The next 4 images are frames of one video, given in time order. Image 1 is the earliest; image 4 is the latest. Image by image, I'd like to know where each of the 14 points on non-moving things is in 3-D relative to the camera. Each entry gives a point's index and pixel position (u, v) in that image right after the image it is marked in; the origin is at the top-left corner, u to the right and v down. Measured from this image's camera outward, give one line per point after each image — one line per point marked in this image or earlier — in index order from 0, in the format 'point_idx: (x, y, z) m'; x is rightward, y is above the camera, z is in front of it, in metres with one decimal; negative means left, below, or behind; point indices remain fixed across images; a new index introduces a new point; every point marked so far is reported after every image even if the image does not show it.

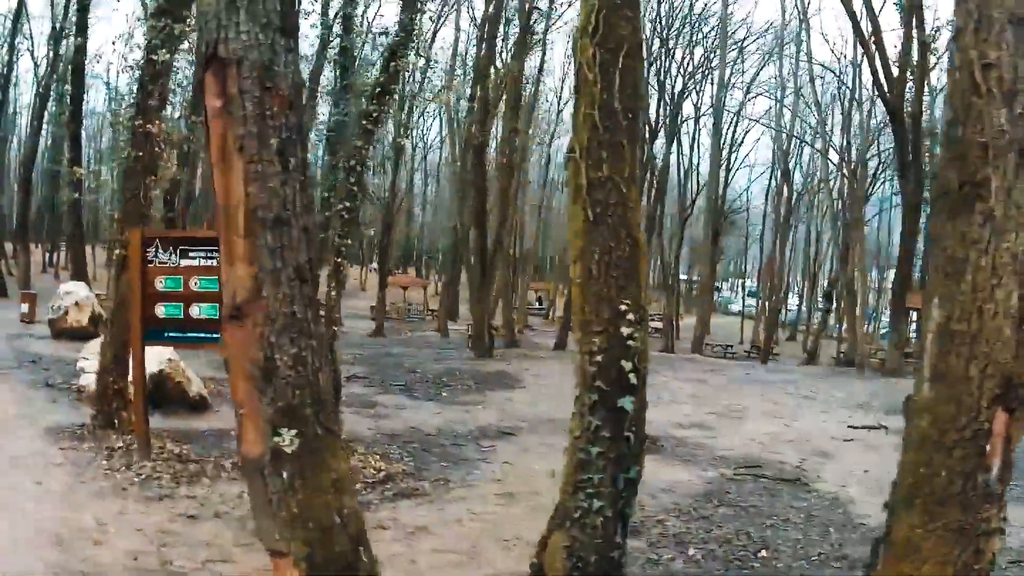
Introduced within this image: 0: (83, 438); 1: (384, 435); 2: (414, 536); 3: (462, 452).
0: (-4.0, -1.4, +8.2) m
1: (-1.3, -1.5, +9.4) m
2: (-0.7, -1.7, +6.1) m
3: (-0.5, -1.6, +8.9) m
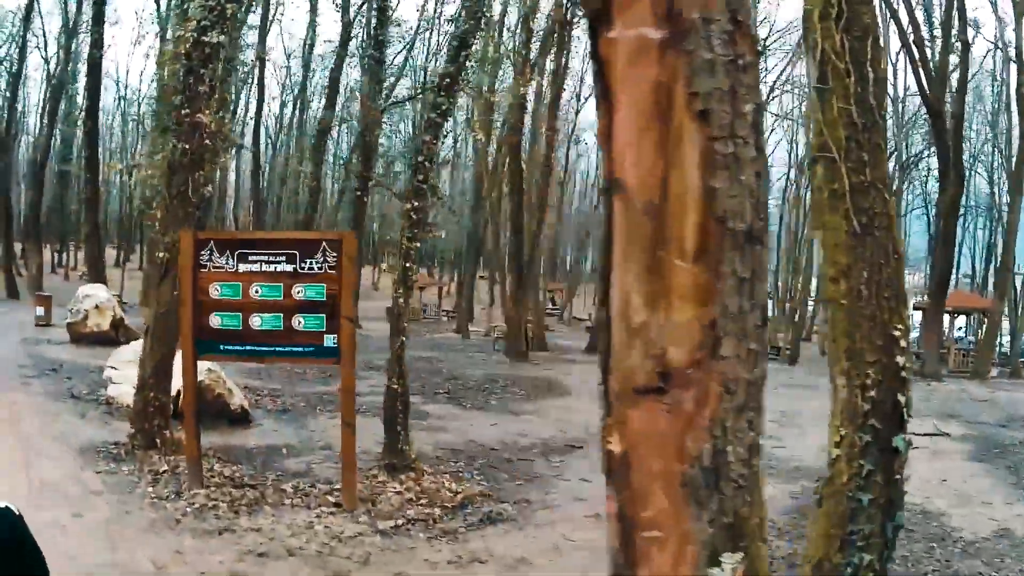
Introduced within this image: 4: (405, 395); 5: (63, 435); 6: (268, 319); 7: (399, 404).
0: (-3.3, -1.4, +7.6) m
1: (-0.6, -1.6, +8.7) m
2: (0.0, -1.7, +5.5) m
3: (+0.2, -1.7, +8.3) m
4: (-0.9, -0.8, +7.2) m
5: (-4.2, -1.4, +8.4) m
6: (-1.8, -0.2, +6.6) m
7: (-0.9, -0.9, +7.1) m
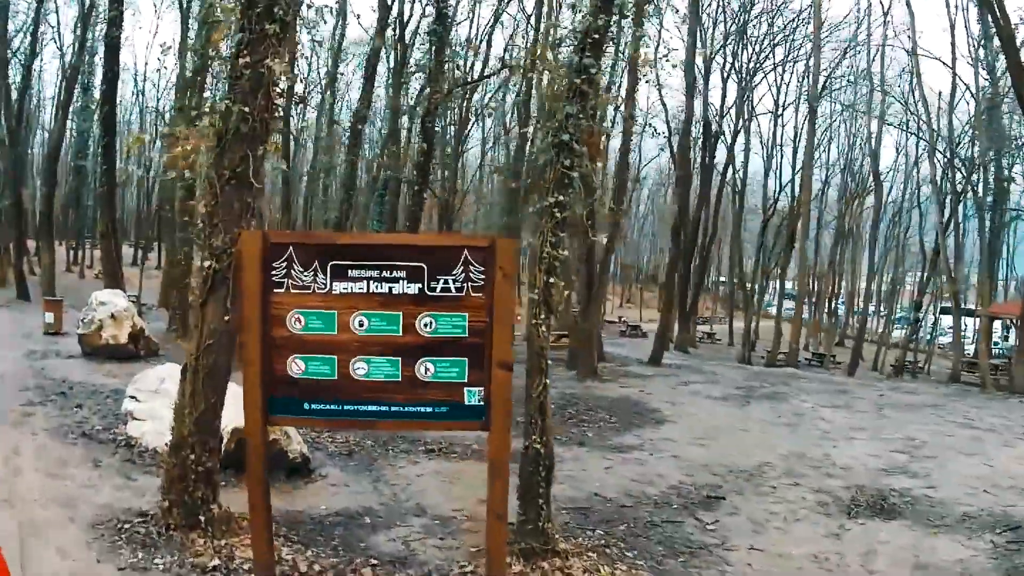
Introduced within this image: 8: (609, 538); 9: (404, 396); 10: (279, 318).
0: (-2.2, -1.6, +5.5) m
1: (+0.5, -1.7, +6.6) m
2: (+1.1, -1.9, +3.4) m
3: (+1.3, -1.8, +6.2) m
4: (+0.2, -1.0, +5.1) m
5: (-3.1, -1.5, +6.3) m
6: (-0.7, -0.3, +4.6) m
7: (+0.2, -1.1, +5.0) m
8: (+0.7, -1.8, +6.2) m
9: (-0.5, -0.5, +4.6) m
10: (-1.1, -0.1, +4.4) m
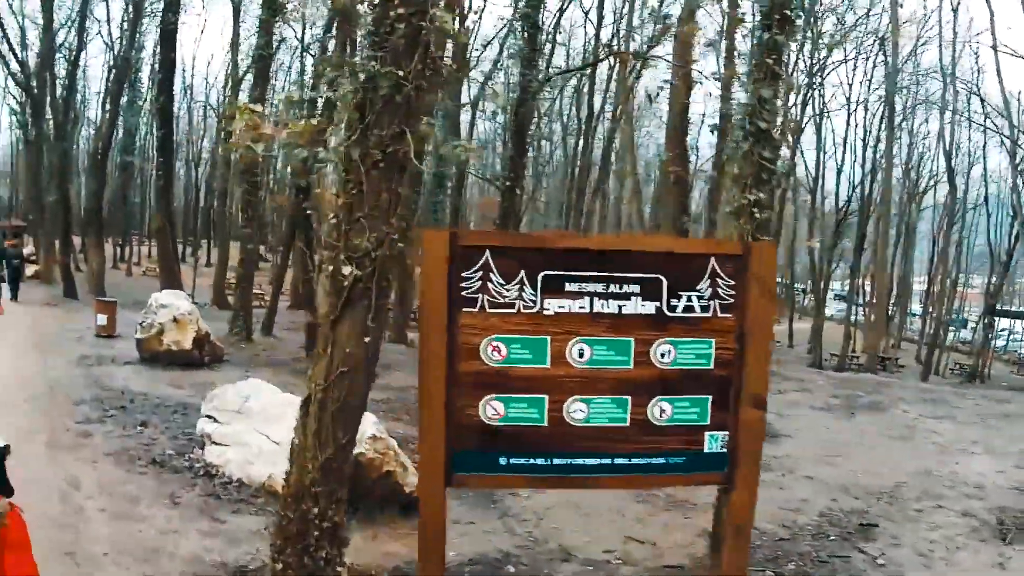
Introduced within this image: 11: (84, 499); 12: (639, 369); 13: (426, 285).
0: (-1.2, -1.6, +4.4) m
1: (+1.5, -1.8, +5.5) m
2: (+2.0, -2.0, +2.2) m
3: (+2.3, -1.9, +5.0) m
4: (+1.2, -1.0, +4.0) m
5: (-2.1, -1.6, +5.3) m
6: (+0.3, -0.4, +3.4) m
7: (+1.2, -1.1, +3.9) m
8: (+1.7, -1.8, +5.0) m
9: (+0.4, -0.6, +3.4) m
10: (-0.2, -0.2, +3.3) m
11: (-3.0, -1.5, +6.3) m
12: (+0.4, -0.3, +3.4) m
13: (-0.3, 0.0, +3.2) m
